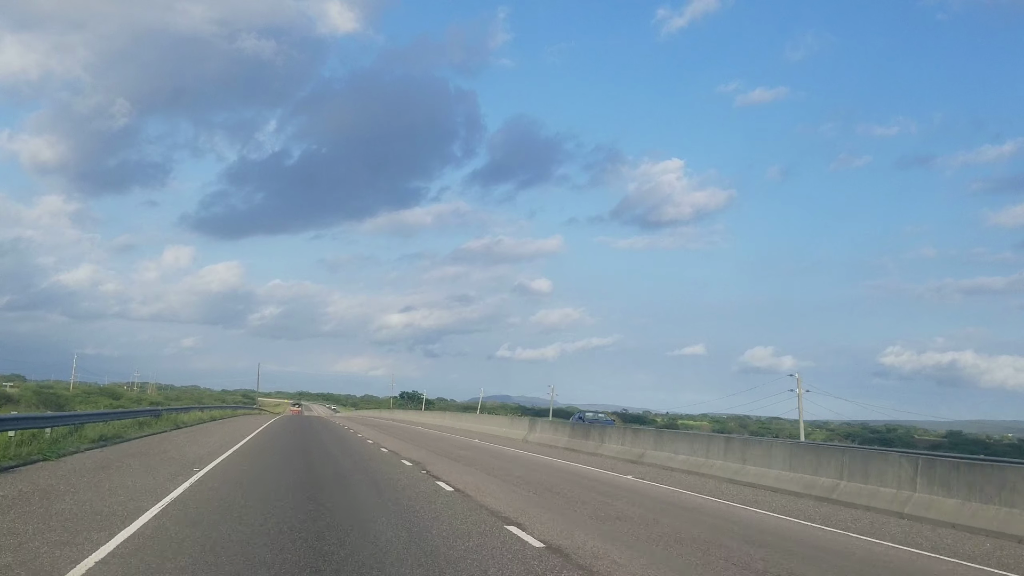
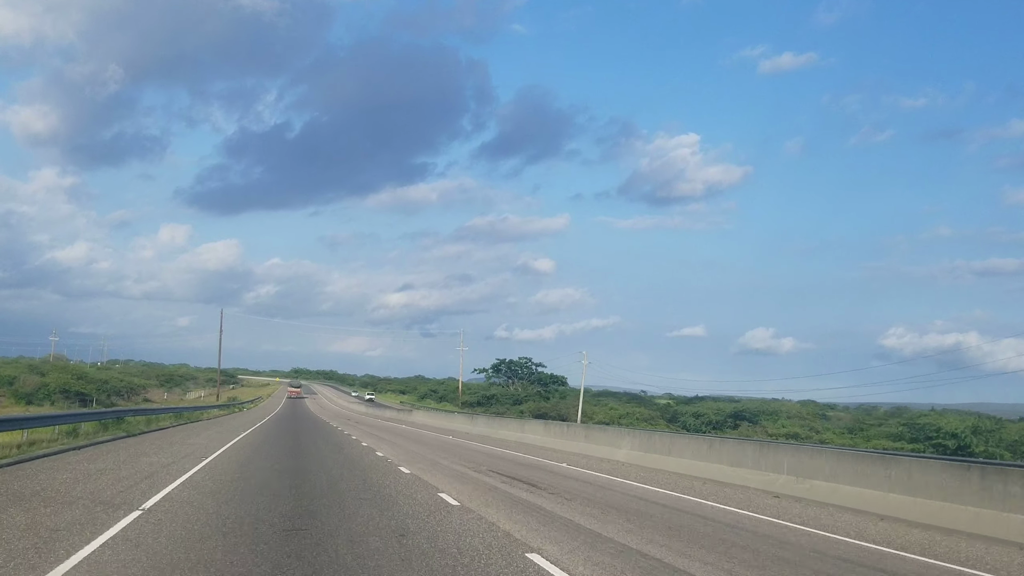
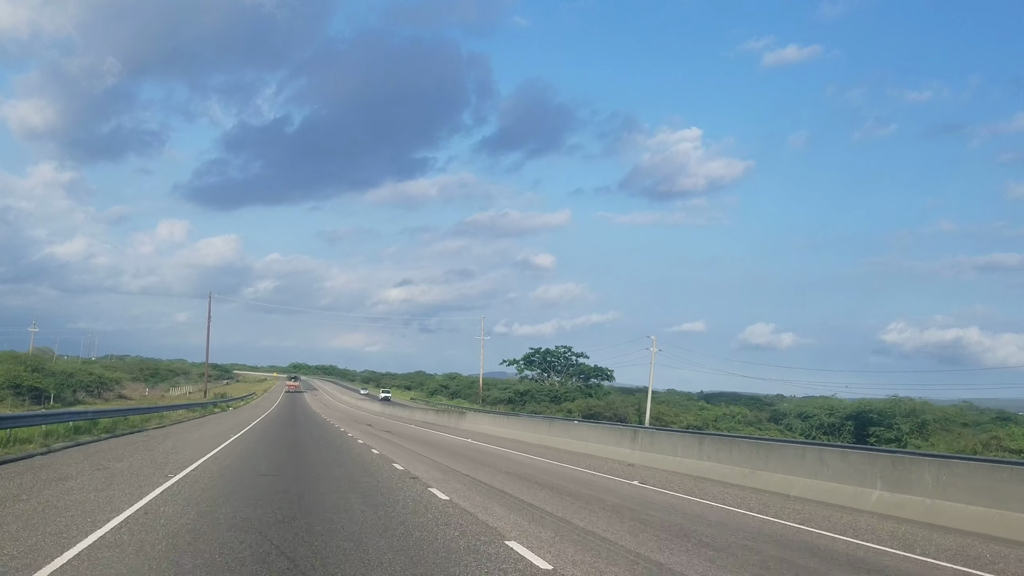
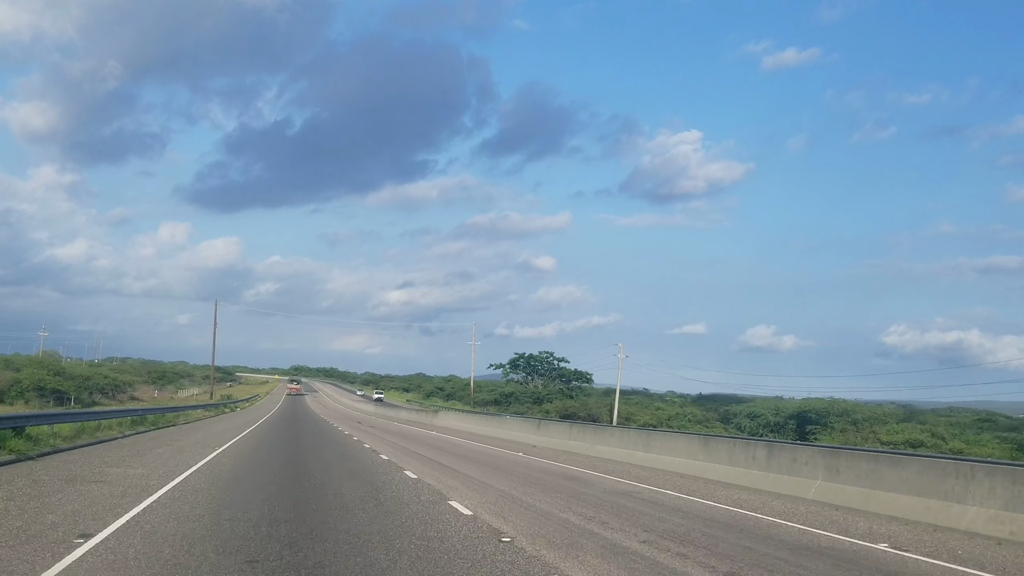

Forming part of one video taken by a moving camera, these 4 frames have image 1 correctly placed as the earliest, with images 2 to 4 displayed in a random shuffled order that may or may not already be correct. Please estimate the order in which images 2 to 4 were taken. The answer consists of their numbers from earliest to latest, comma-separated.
2, 4, 3
